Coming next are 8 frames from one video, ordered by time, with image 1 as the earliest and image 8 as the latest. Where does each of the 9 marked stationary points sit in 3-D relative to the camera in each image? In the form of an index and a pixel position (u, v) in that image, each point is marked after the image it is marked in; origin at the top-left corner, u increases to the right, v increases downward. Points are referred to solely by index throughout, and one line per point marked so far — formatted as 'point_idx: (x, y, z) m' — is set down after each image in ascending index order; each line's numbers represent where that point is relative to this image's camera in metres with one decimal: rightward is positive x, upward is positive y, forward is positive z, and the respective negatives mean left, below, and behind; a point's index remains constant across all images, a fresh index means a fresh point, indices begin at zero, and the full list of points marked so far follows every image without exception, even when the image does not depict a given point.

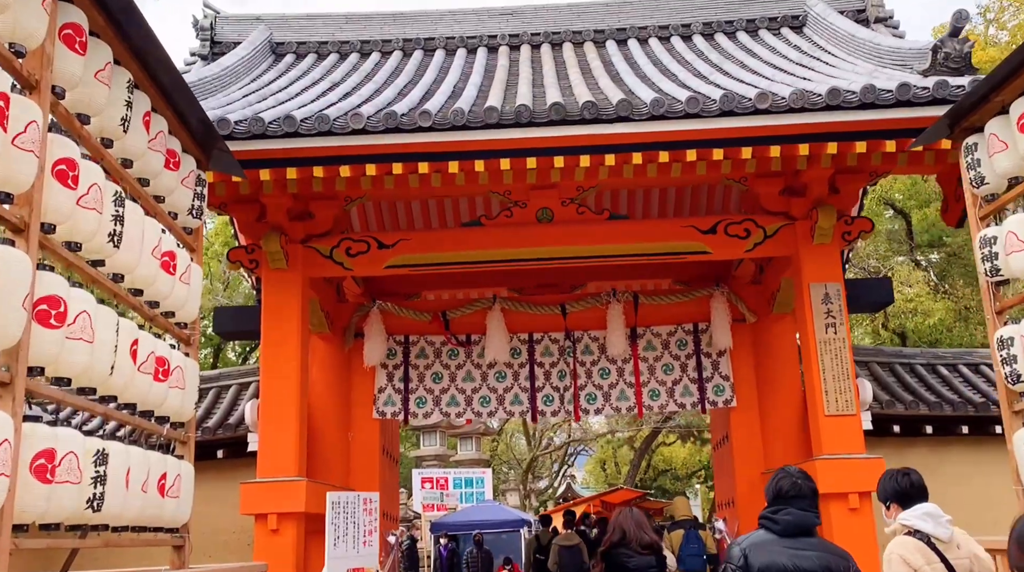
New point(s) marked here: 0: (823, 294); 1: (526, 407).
0: (+2.4, -0.1, +7.2) m
1: (+0.1, -1.1, +9.0) m
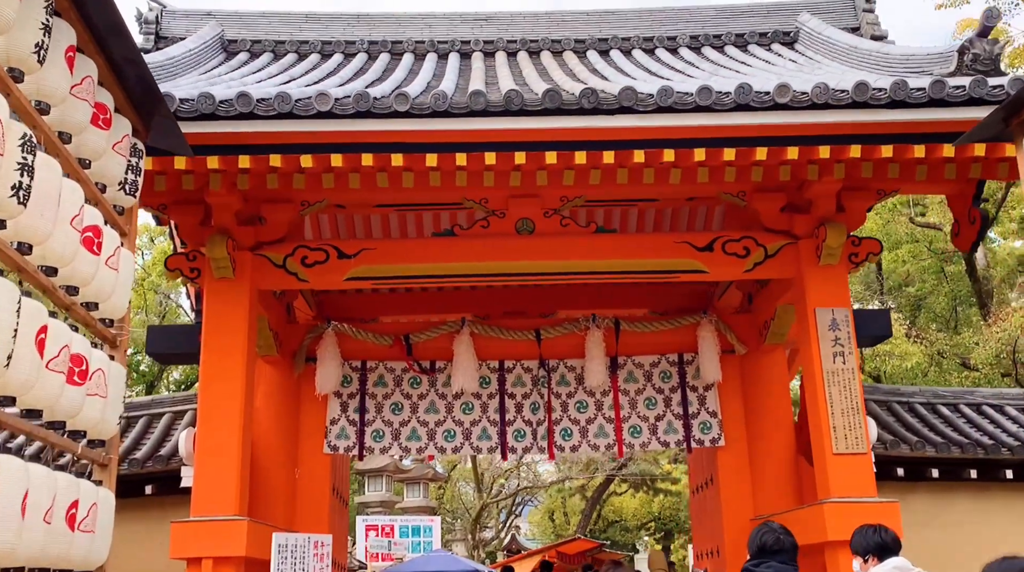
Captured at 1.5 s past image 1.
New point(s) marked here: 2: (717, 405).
0: (+2.2, -0.2, +6.5) m
1: (-0.1, -1.4, +8.2) m
2: (+1.8, -1.0, +8.2) m
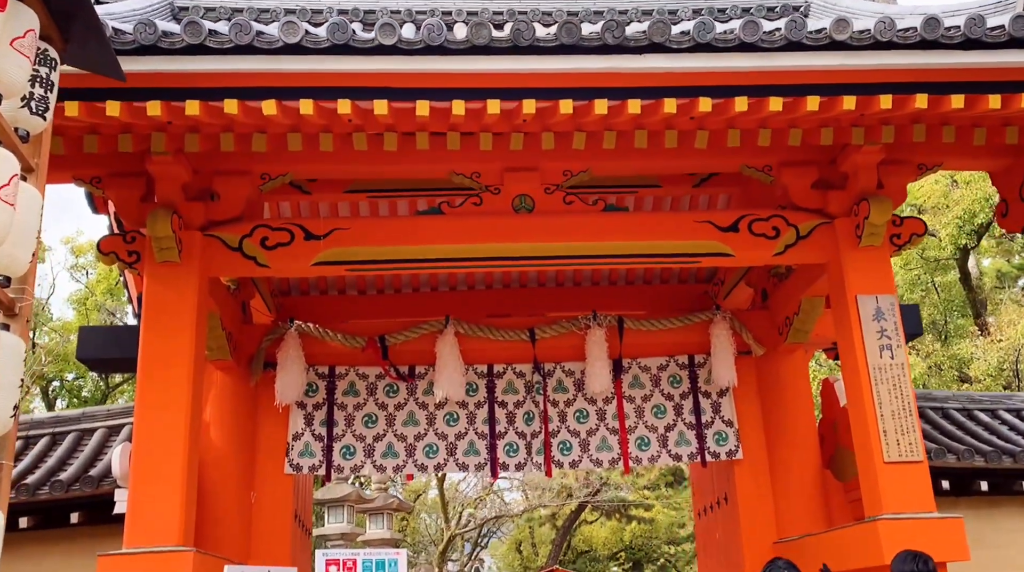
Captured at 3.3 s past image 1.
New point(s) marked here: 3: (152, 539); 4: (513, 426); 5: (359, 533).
0: (+2.2, -0.1, +5.7) m
1: (-0.2, -1.3, +7.2) m
2: (+1.7, -1.0, +7.3) m
3: (-2.0, -1.4, +5.2) m
4: (0.0, -1.1, +7.3) m
5: (-2.4, -3.9, +14.8) m
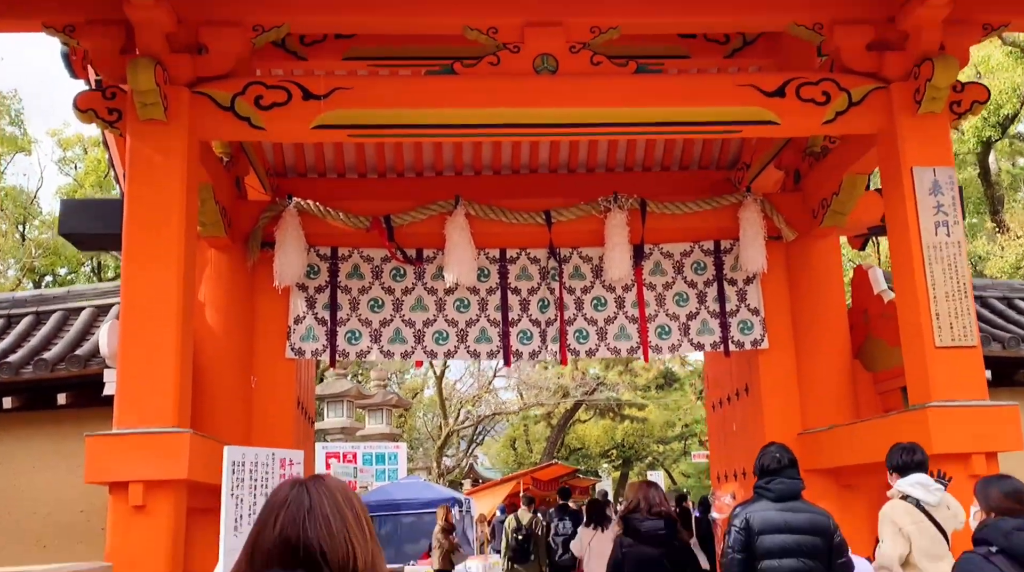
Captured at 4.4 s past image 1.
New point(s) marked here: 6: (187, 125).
0: (+2.3, +0.6, +5.2) m
1: (-0.1, -0.4, +6.8) m
2: (+1.8, -0.1, +6.9) m
3: (-1.9, -0.7, +4.8) m
4: (+0.1, -0.2, +6.8) m
5: (-2.4, -2.2, +14.6) m
6: (-1.8, +0.9, +5.1) m
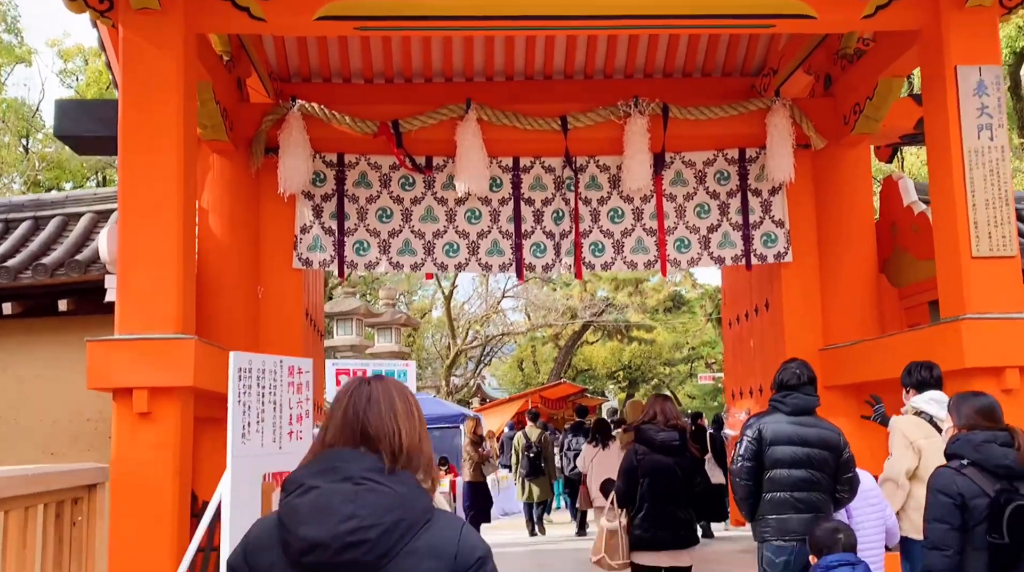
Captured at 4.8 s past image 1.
0: (+2.4, +1.1, +4.9) m
1: (0.0, +0.2, +6.5) m
2: (+1.9, +0.5, +6.6) m
3: (-1.8, -0.2, +4.6) m
4: (+0.2, +0.4, +6.6) m
5: (-2.2, -0.9, +14.5) m
6: (-1.7, +1.4, +4.8) m
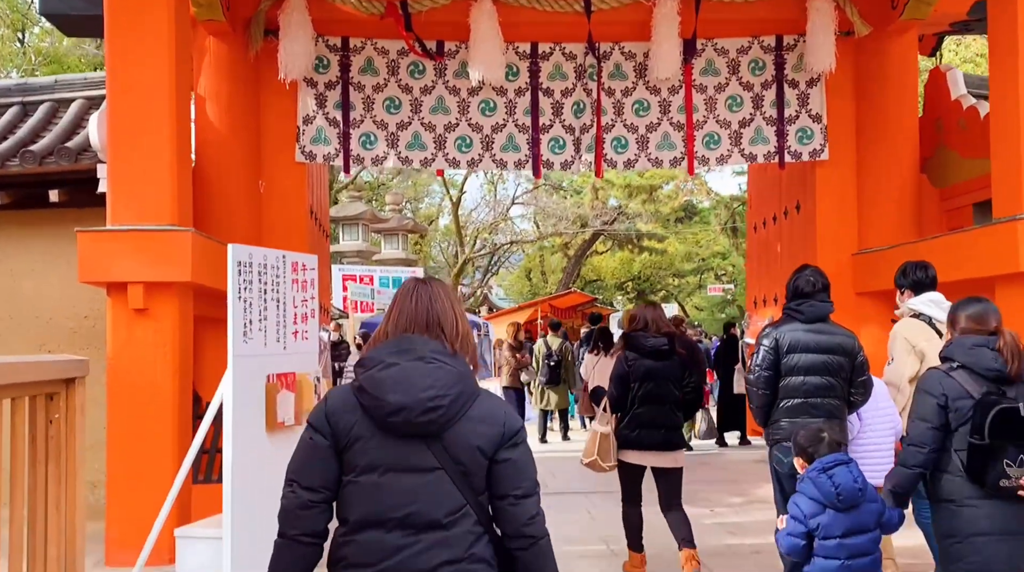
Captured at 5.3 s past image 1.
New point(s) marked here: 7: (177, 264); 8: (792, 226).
0: (+2.5, +1.5, +4.4) m
1: (+0.1, +0.9, +6.1) m
2: (+2.0, +1.2, +6.2) m
3: (-1.7, +0.3, +4.3) m
4: (+0.3, +1.1, +6.2) m
5: (-2.1, +0.5, +14.2) m
6: (-1.6, +1.9, +4.4) m
7: (-1.5, +0.1, +4.2) m
8: (+2.0, +0.4, +6.7) m
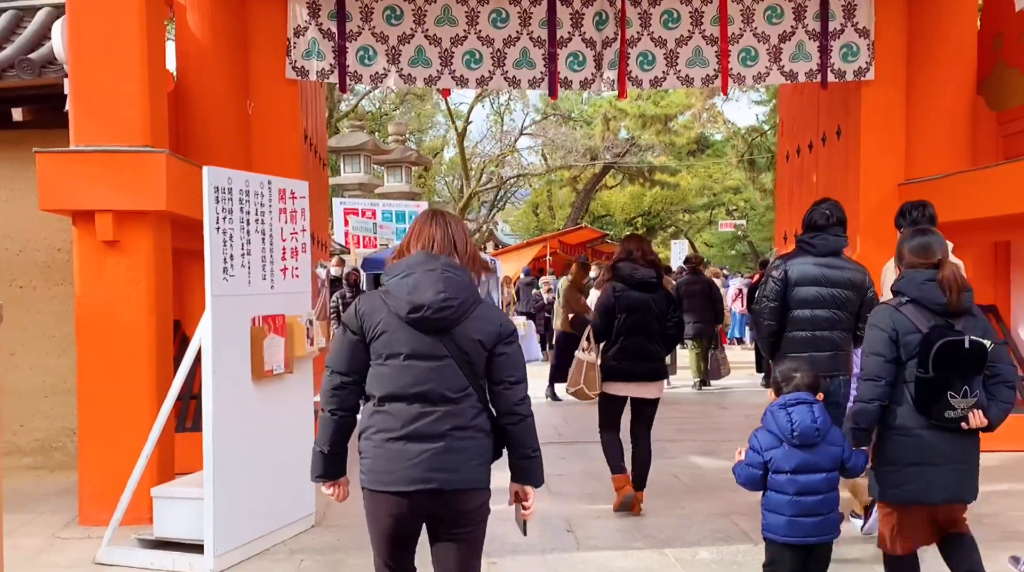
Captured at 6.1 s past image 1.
0: (+2.6, +1.8, +3.8) m
1: (+0.2, +1.3, +5.6) m
2: (+2.1, +1.6, +5.6) m
3: (-1.6, +0.6, +3.7) m
4: (+0.4, +1.5, +5.6) m
5: (-2.0, +1.5, +13.6) m
6: (-1.5, +2.2, +3.7) m
7: (-1.4, +0.4, +3.7) m
8: (+2.1, +0.9, +6.2) m
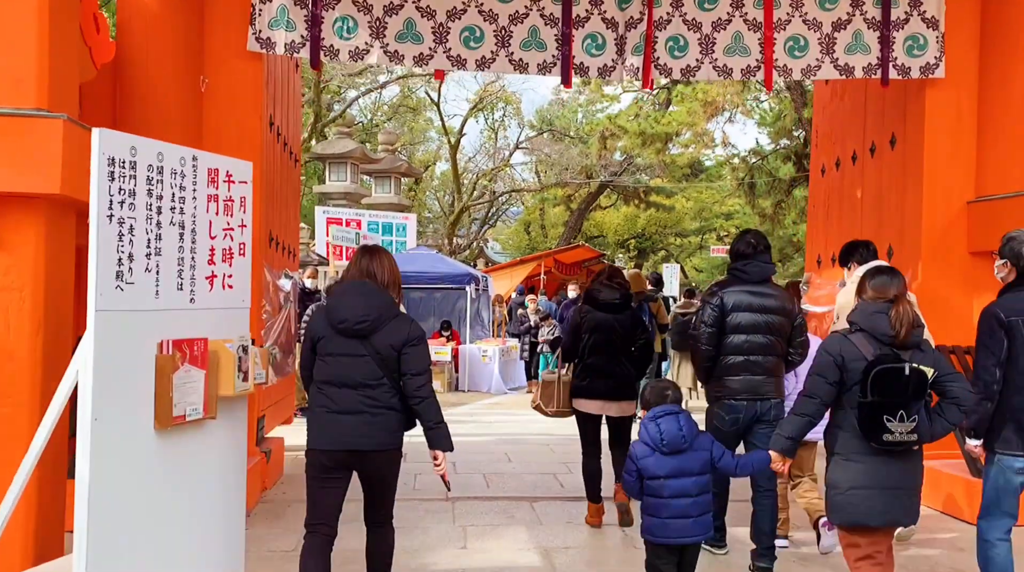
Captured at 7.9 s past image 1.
0: (+2.7, +1.7, +2.9) m
1: (+0.2, +1.2, +4.7) m
2: (+2.2, +1.4, +4.7) m
3: (-1.6, +0.6, +2.8) m
4: (+0.4, +1.4, +4.7) m
5: (-2.0, +1.2, +12.7) m
6: (-1.4, +2.2, +2.9) m
7: (-1.4, +0.3, +2.8) m
8: (+2.1, +0.7, +5.3) m
